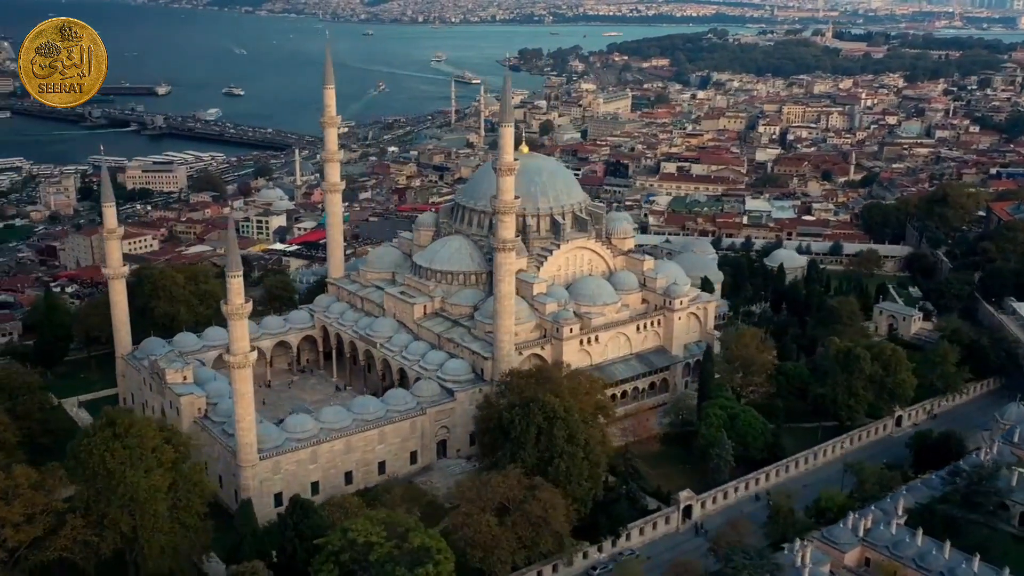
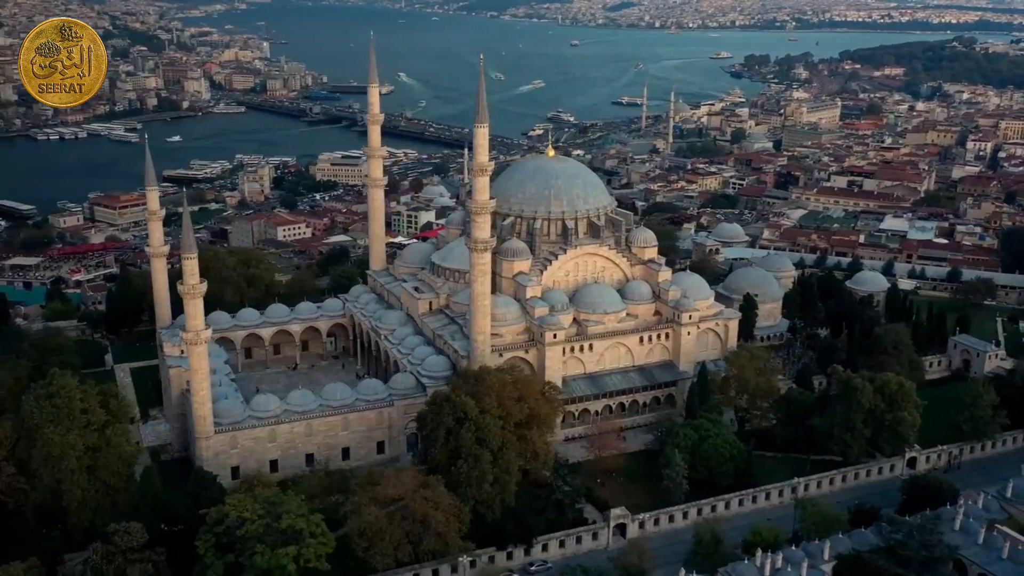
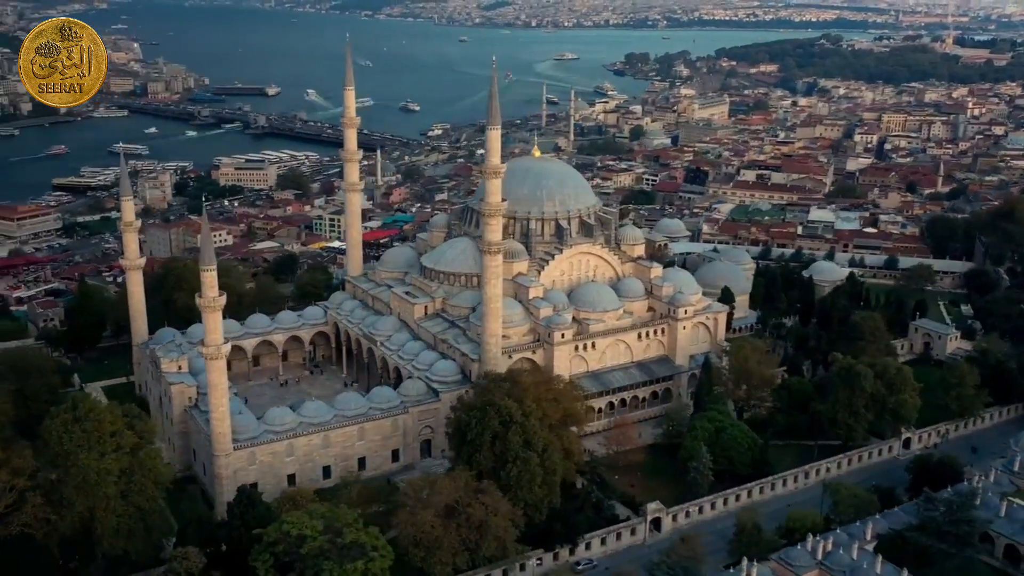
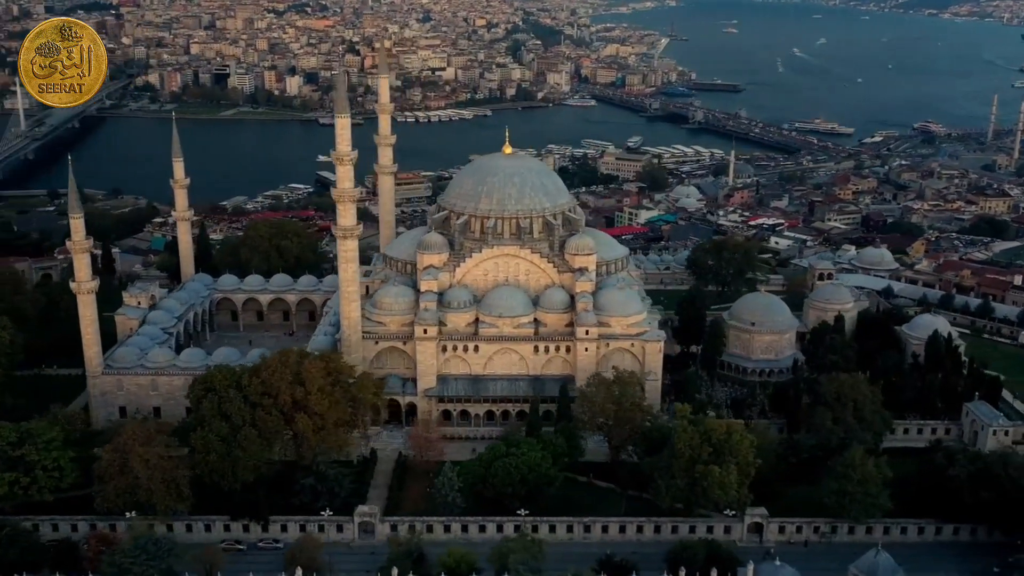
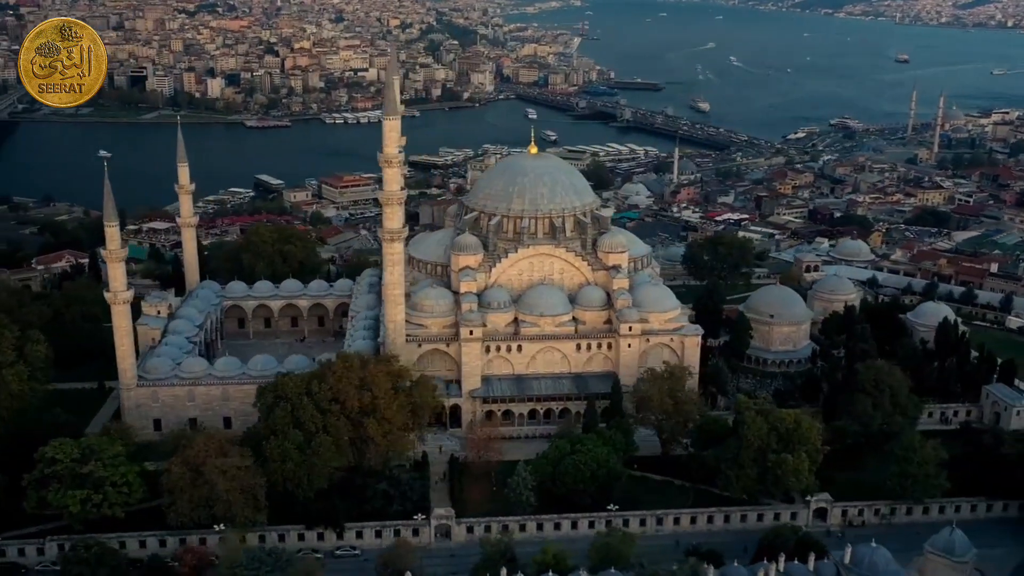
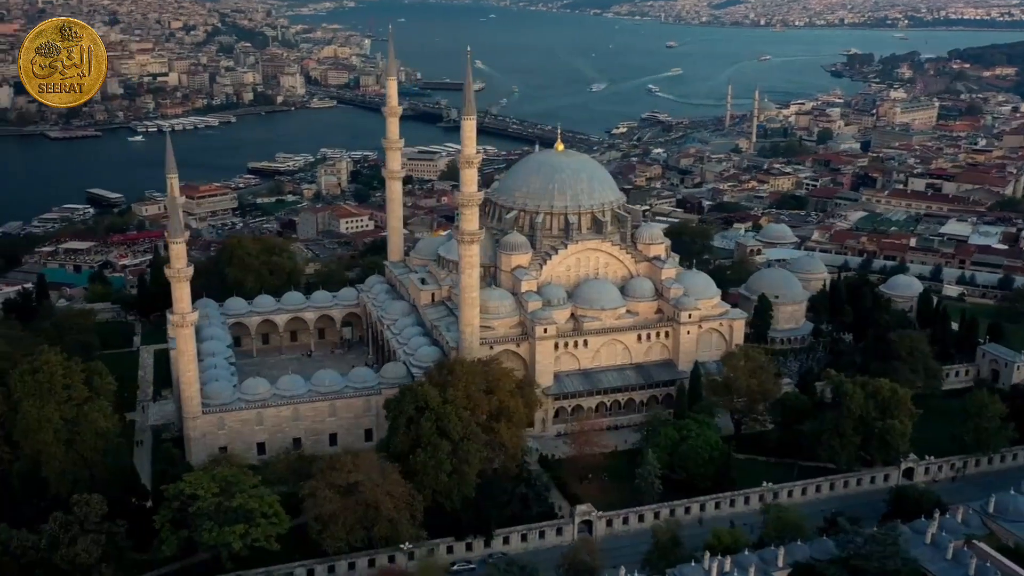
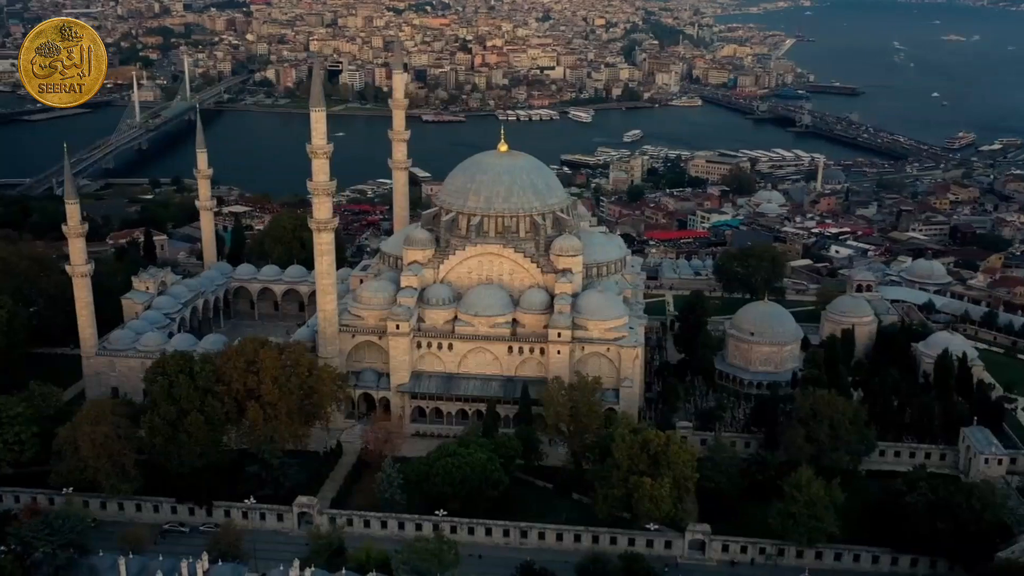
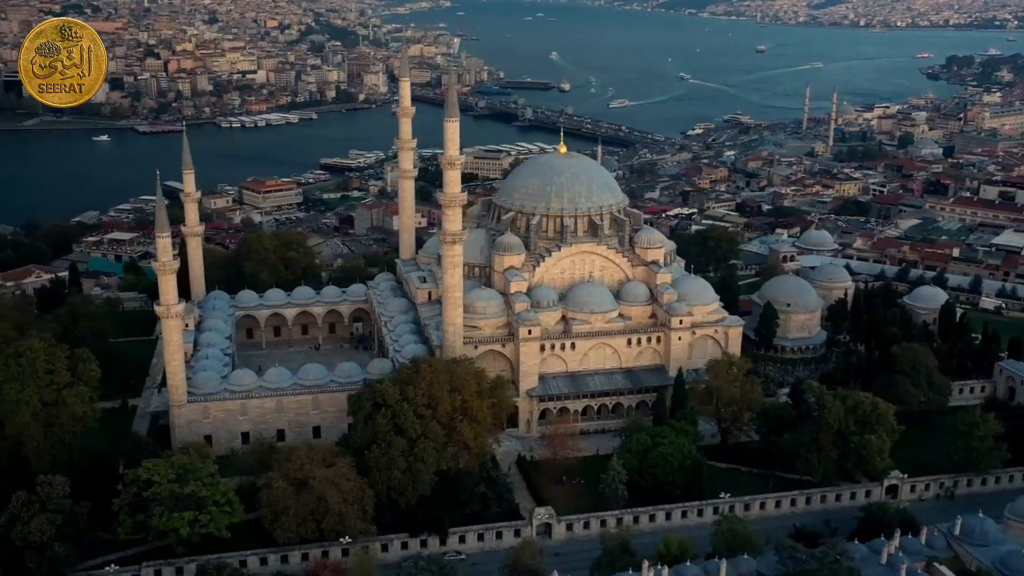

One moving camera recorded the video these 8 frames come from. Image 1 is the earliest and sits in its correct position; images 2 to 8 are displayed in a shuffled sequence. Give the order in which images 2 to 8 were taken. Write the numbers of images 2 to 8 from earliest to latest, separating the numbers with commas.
3, 2, 6, 8, 5, 4, 7
